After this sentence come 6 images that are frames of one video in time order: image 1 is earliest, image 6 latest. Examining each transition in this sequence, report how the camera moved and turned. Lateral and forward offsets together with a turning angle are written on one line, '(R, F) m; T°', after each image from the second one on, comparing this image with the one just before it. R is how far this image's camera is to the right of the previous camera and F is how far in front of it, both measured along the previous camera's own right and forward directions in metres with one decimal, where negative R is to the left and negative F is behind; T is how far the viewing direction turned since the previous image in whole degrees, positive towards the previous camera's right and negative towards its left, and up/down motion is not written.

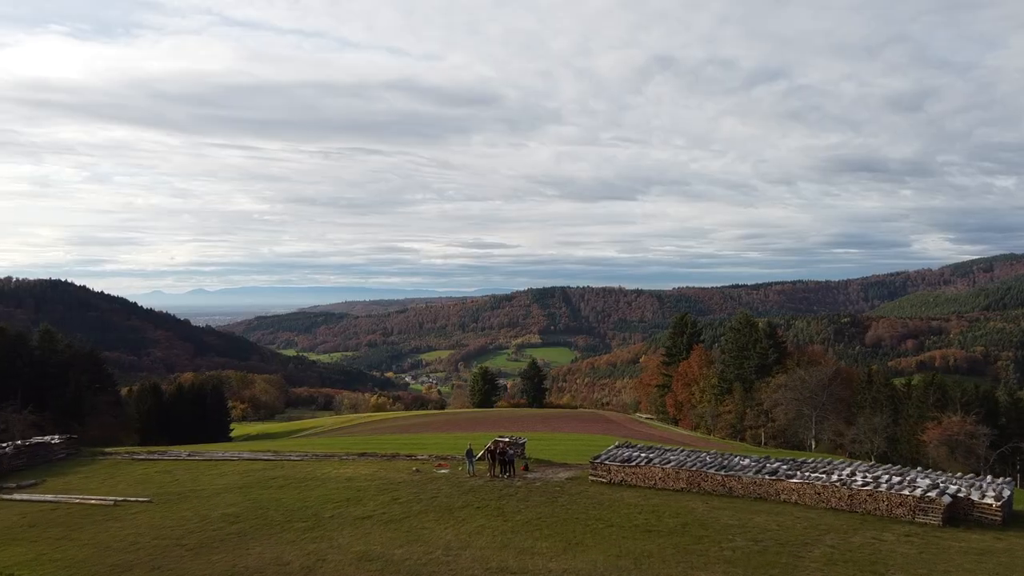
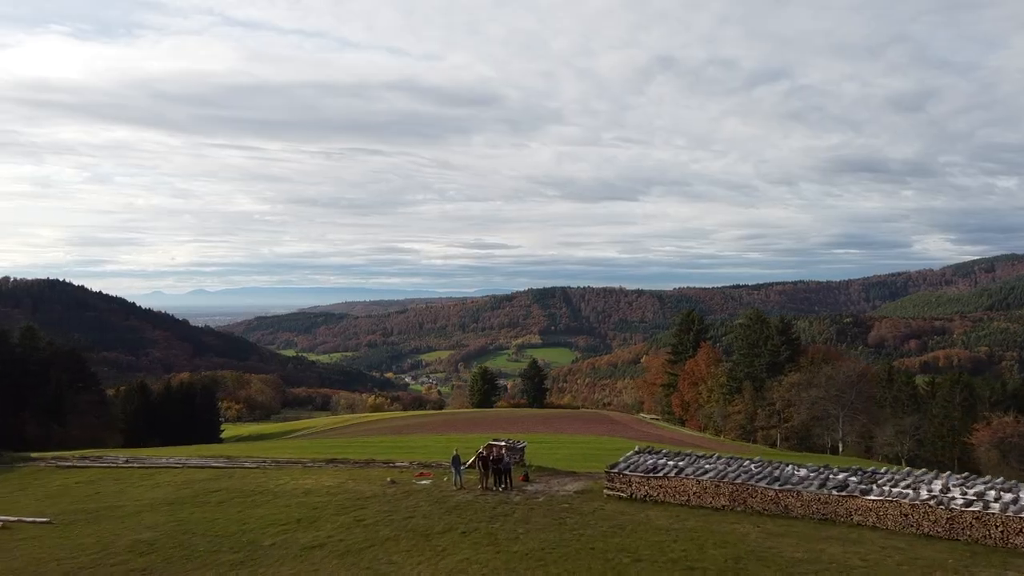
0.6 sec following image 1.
(+0.1, +2.7) m; 0°
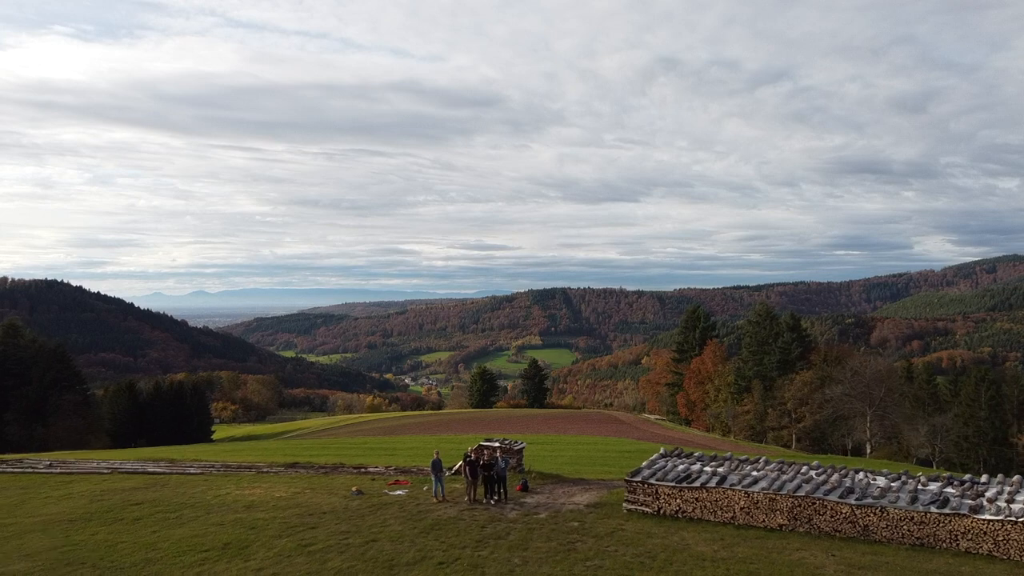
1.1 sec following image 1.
(+0.1, +2.4) m; 0°
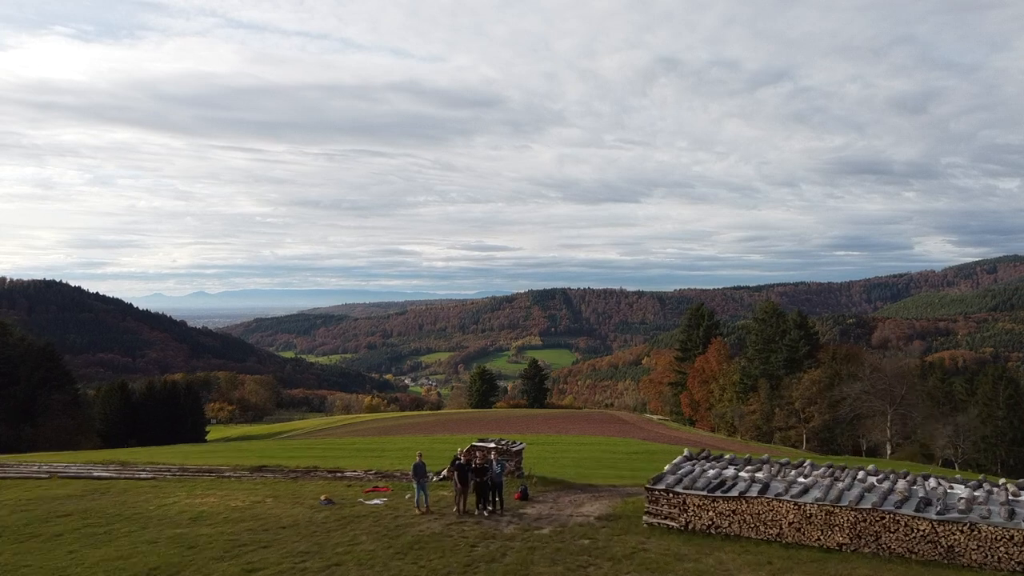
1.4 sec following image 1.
(0.0, +1.5) m; 0°
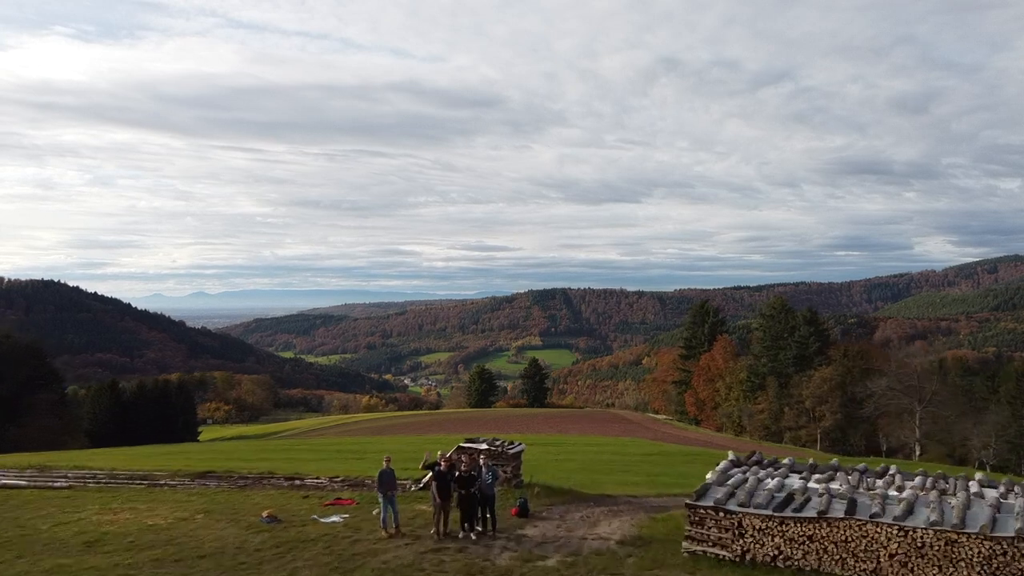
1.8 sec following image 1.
(0.0, +1.9) m; 0°
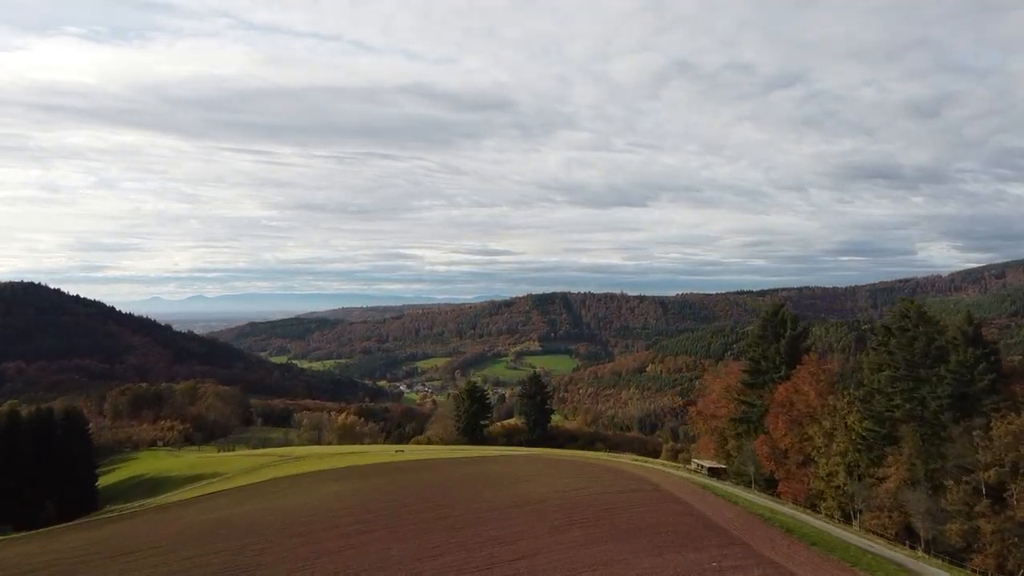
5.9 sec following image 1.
(+0.3, +18.5) m; 0°
